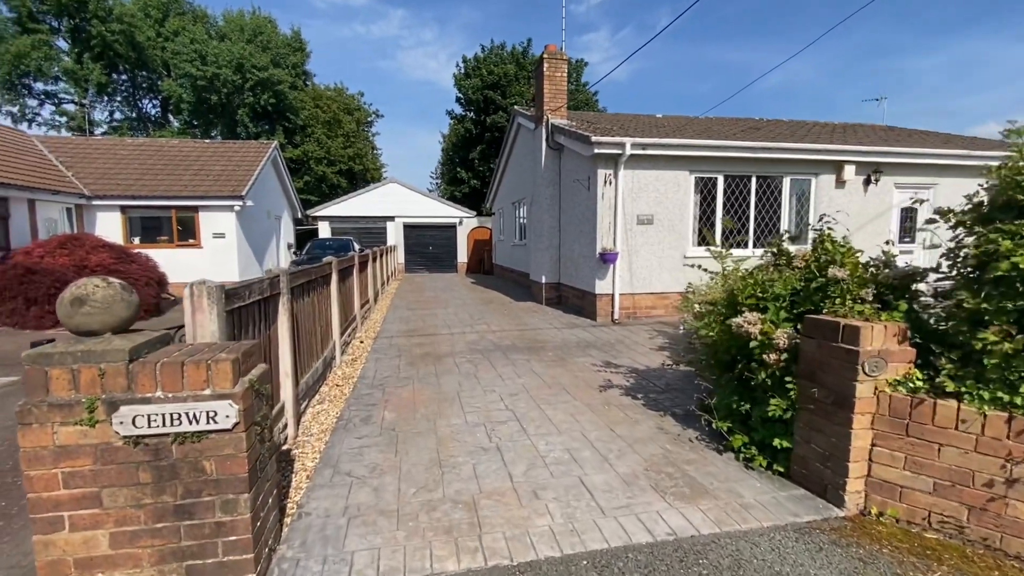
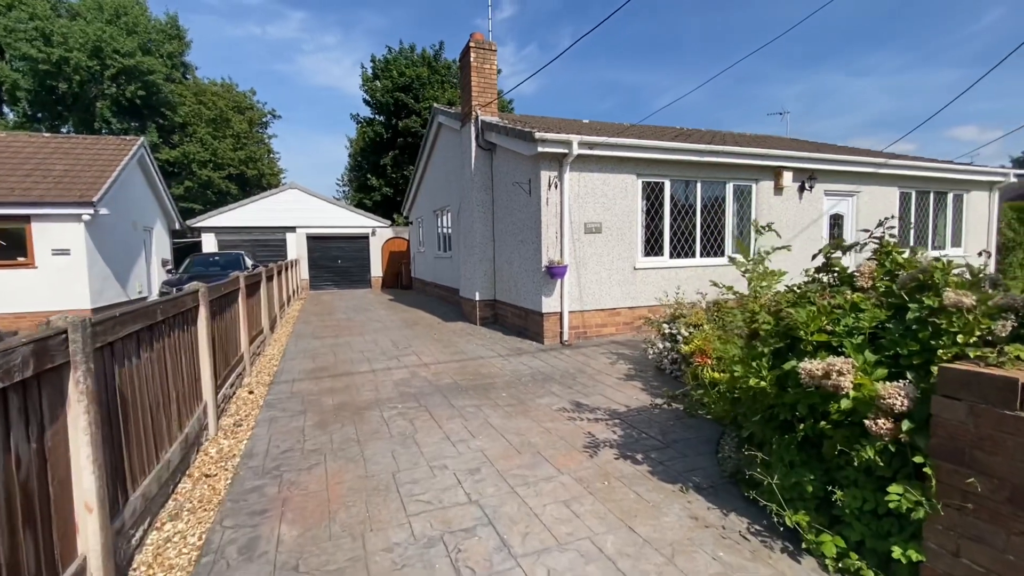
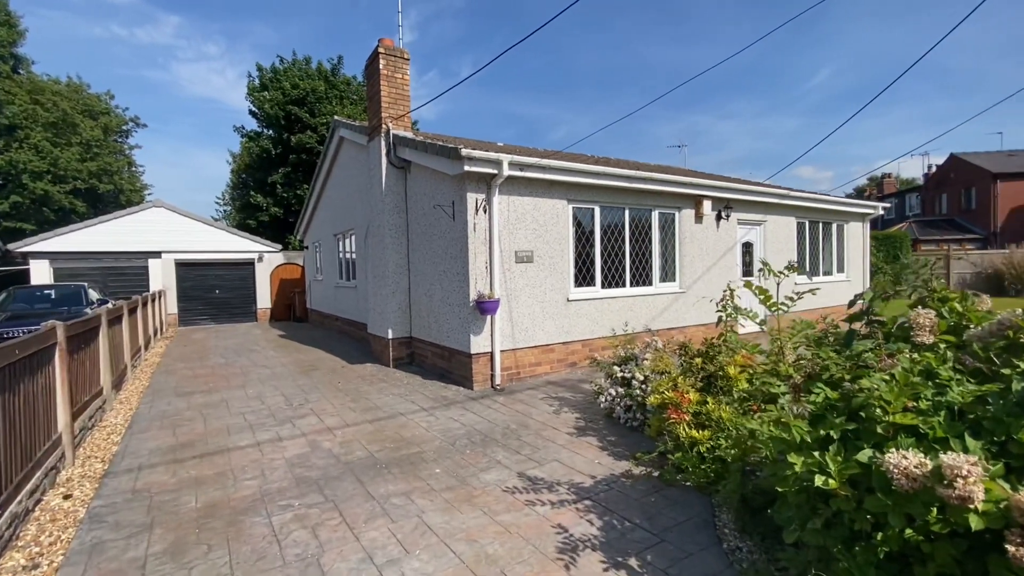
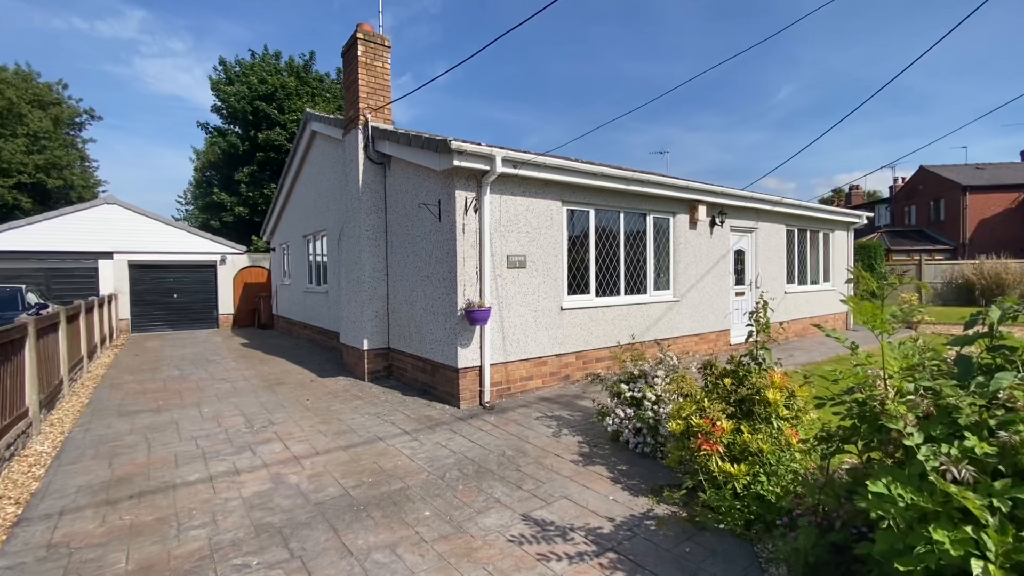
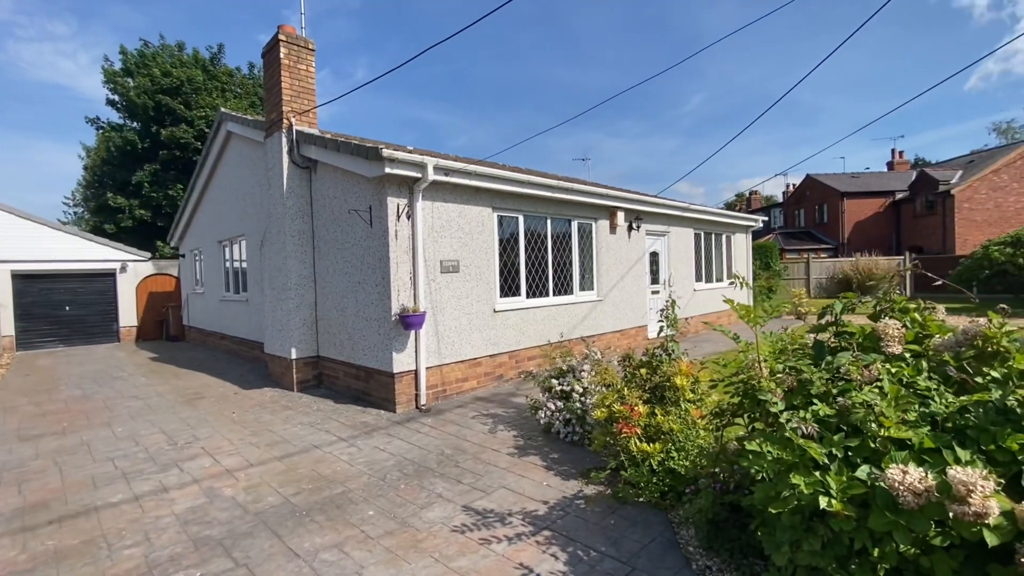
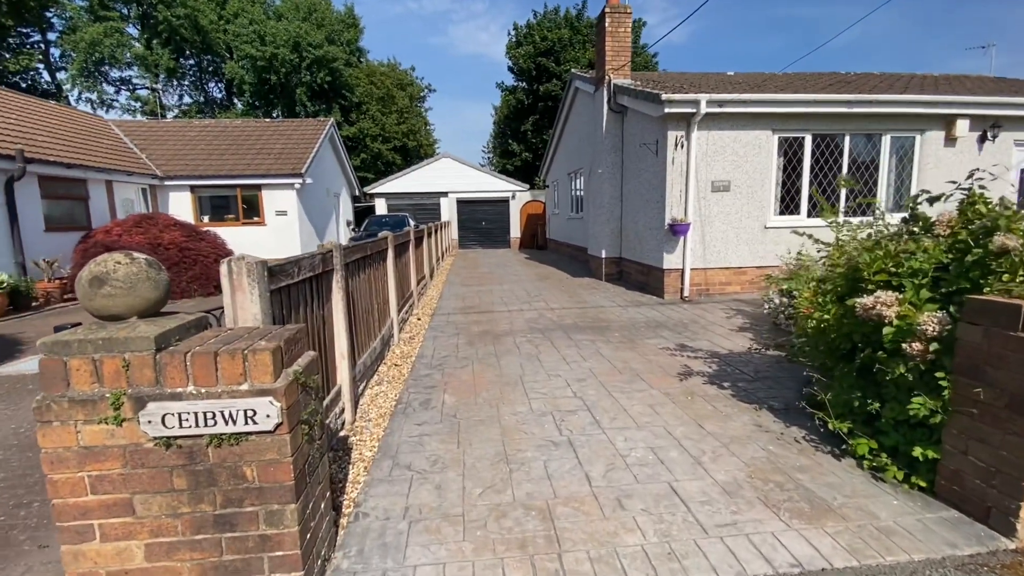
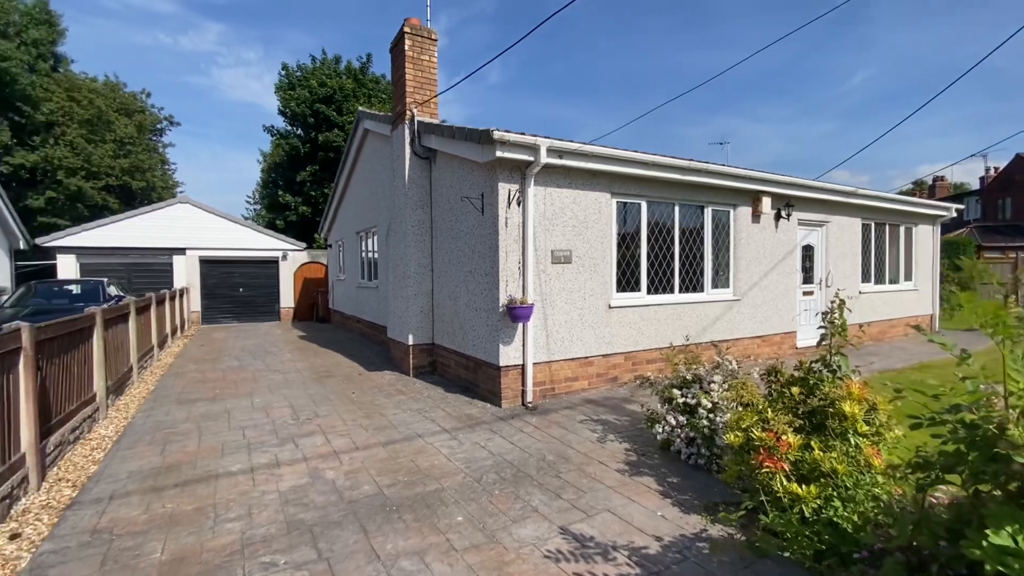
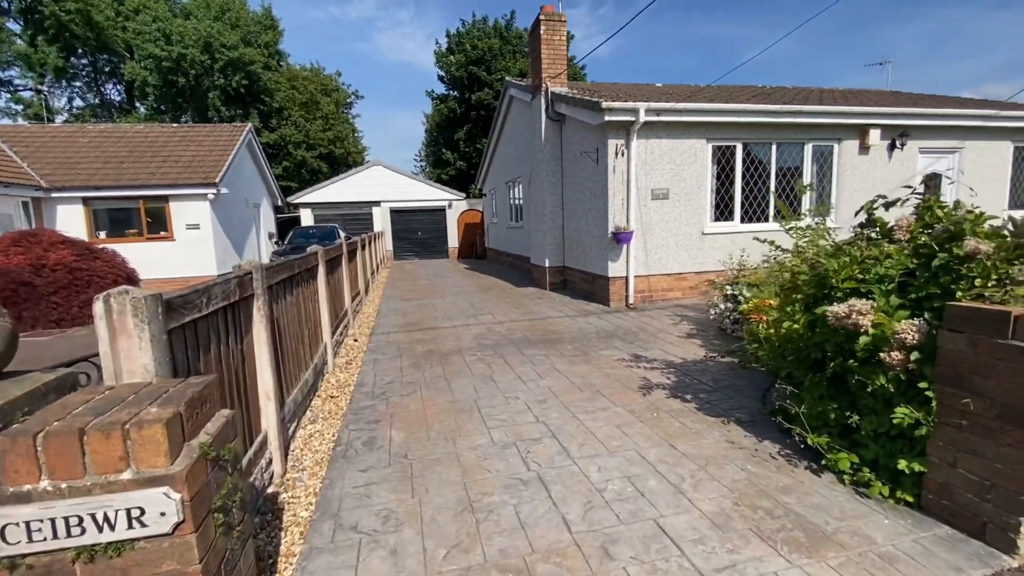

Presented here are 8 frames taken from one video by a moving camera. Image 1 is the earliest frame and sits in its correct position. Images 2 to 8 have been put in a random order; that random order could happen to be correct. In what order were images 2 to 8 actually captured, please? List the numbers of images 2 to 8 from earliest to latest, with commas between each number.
6, 8, 2, 3, 5, 4, 7
